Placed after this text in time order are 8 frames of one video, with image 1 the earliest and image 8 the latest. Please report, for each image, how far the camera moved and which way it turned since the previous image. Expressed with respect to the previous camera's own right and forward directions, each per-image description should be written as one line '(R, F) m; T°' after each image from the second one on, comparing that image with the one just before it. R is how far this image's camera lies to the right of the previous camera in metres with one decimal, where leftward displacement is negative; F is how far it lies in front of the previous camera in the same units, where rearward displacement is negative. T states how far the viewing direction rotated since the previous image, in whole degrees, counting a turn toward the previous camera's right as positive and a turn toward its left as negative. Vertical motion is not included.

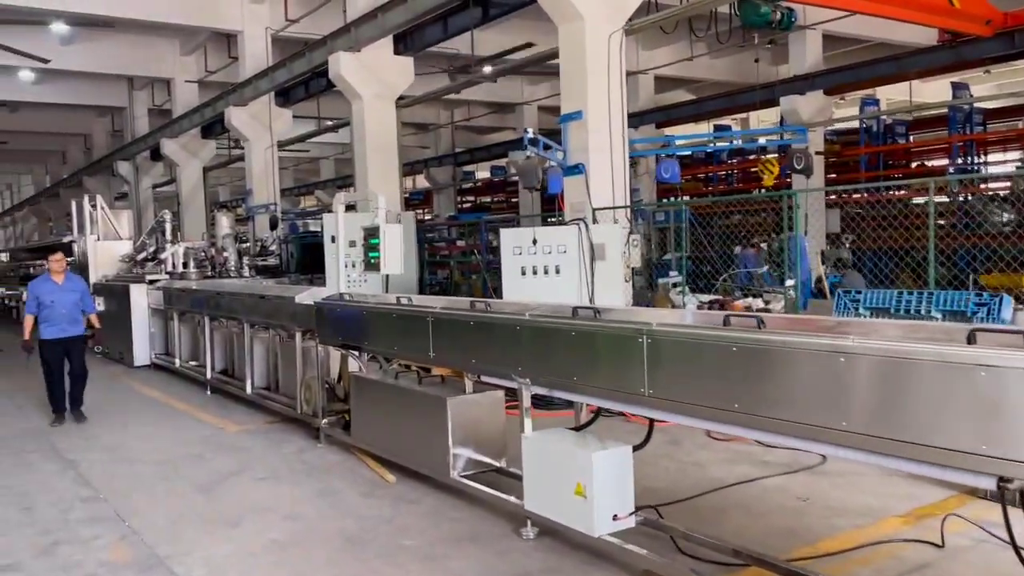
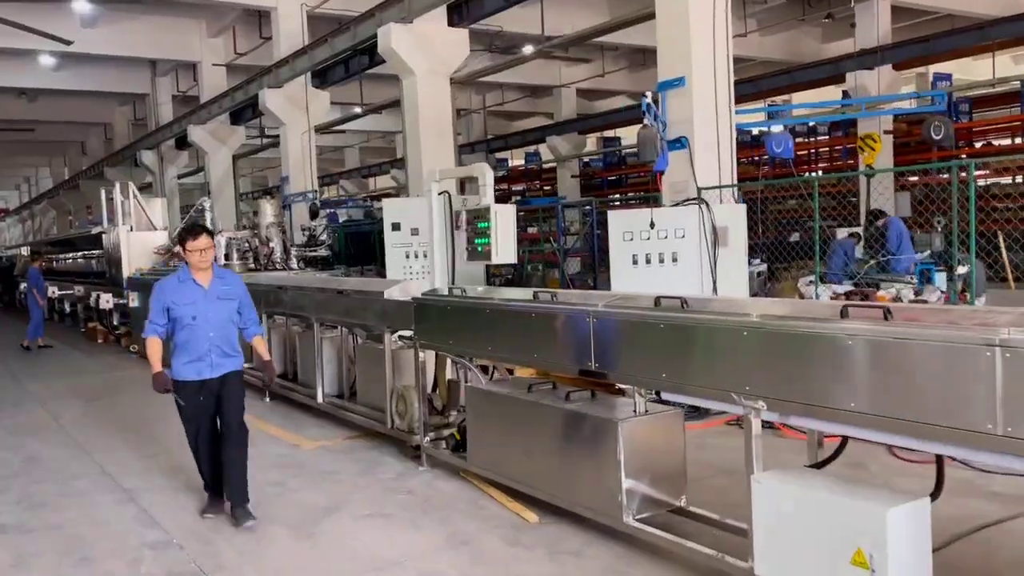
(-0.6, +0.8) m; -1°
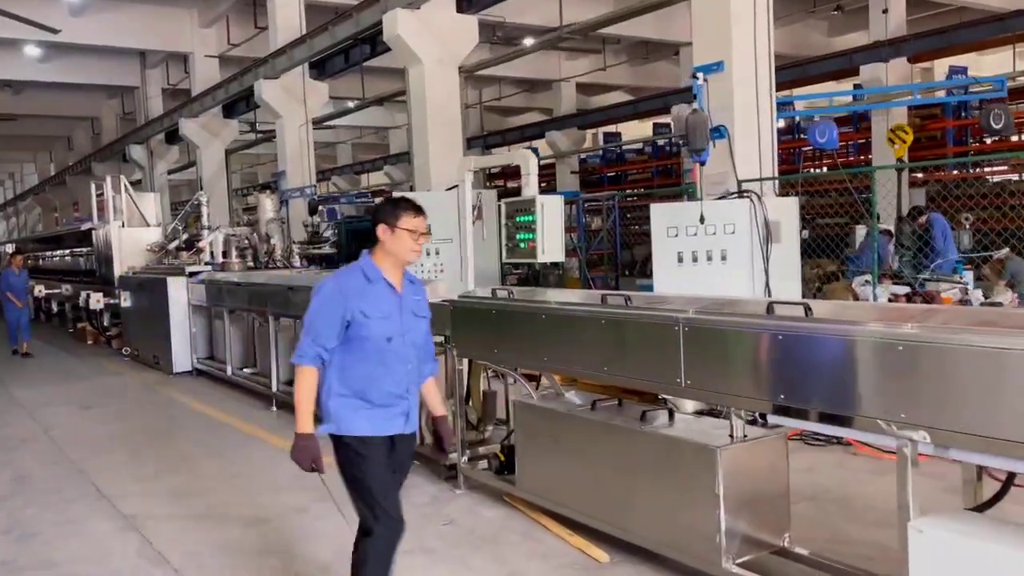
(-0.3, +0.4) m; +1°
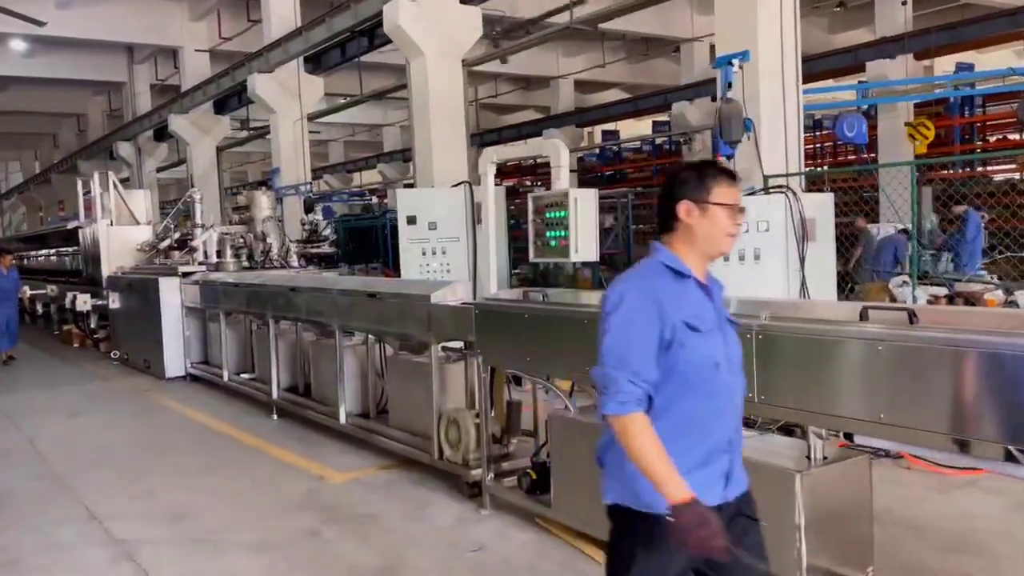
(-0.2, +0.3) m; +1°
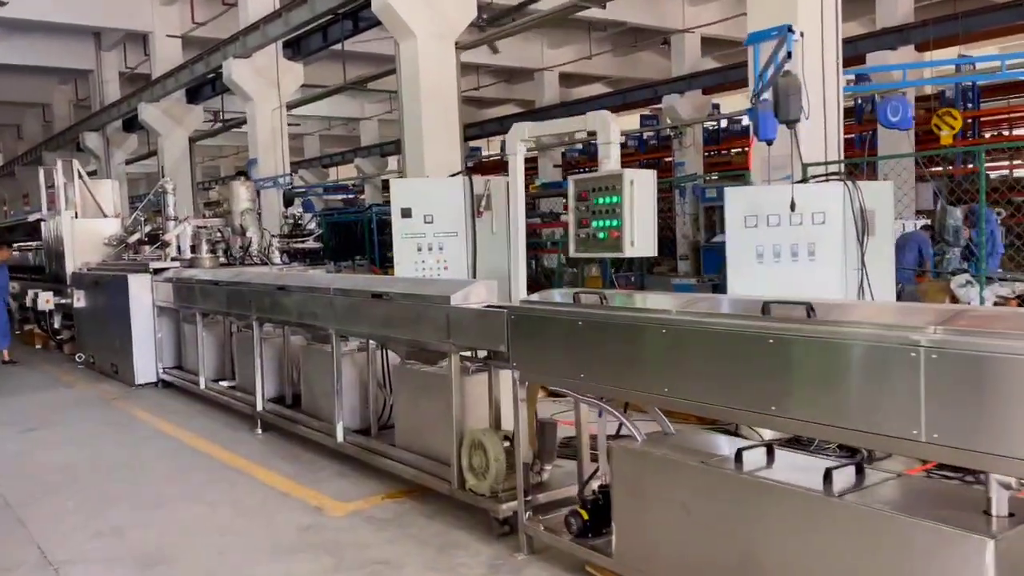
(-0.2, +0.5) m; +2°
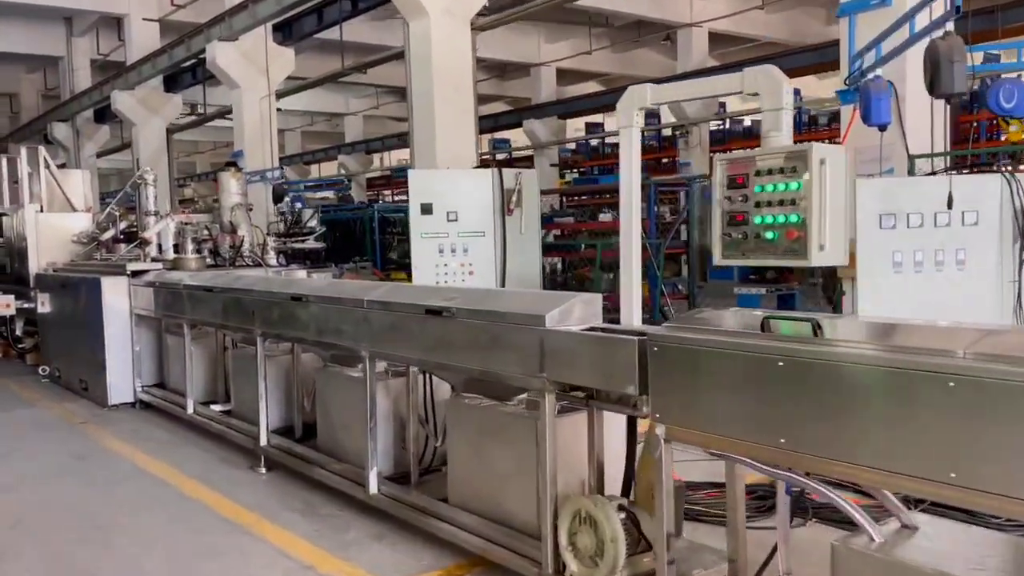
(-0.4, +0.8) m; +2°
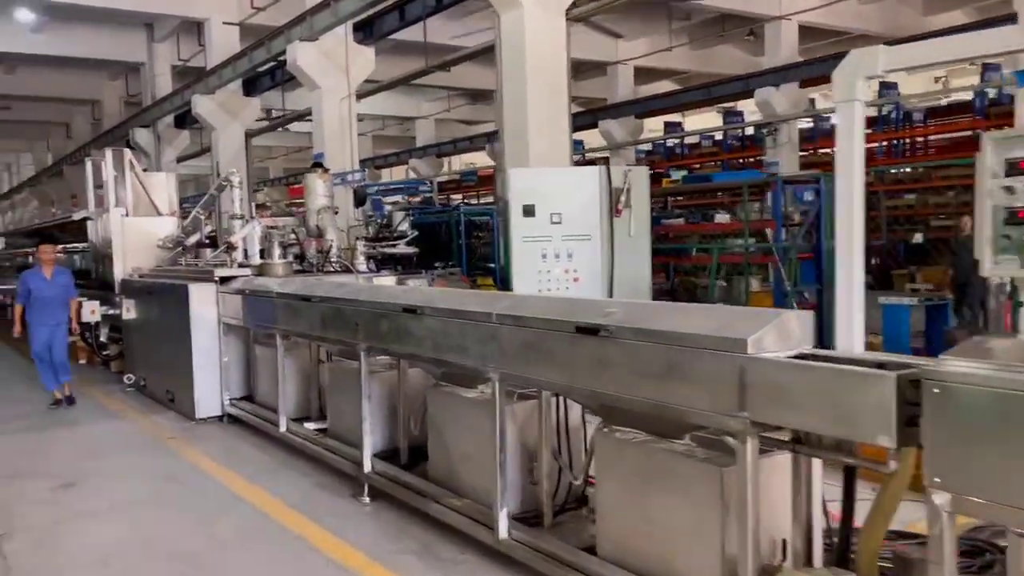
(-0.3, +0.4) m; -4°
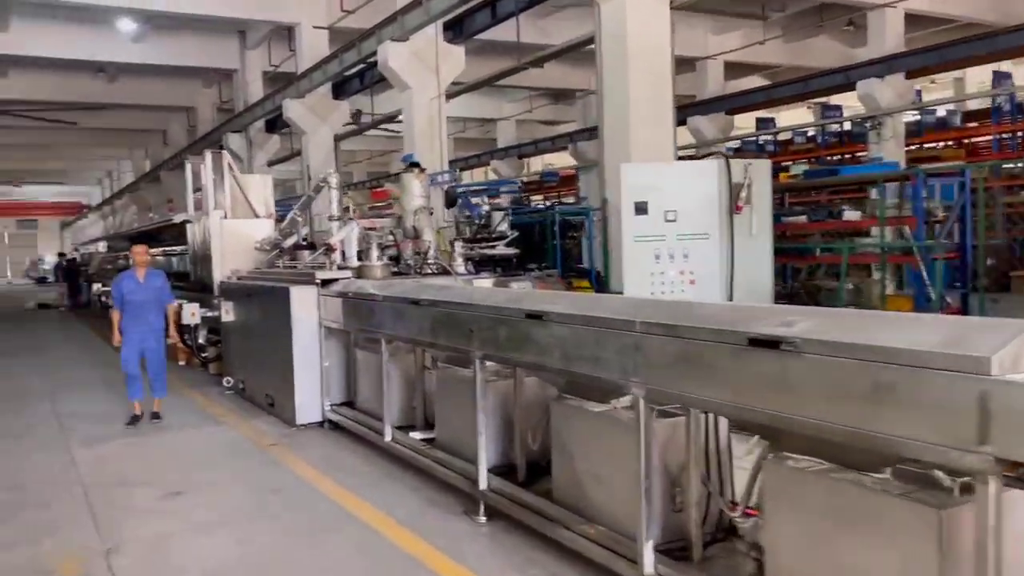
(-0.2, +0.3) m; -5°
